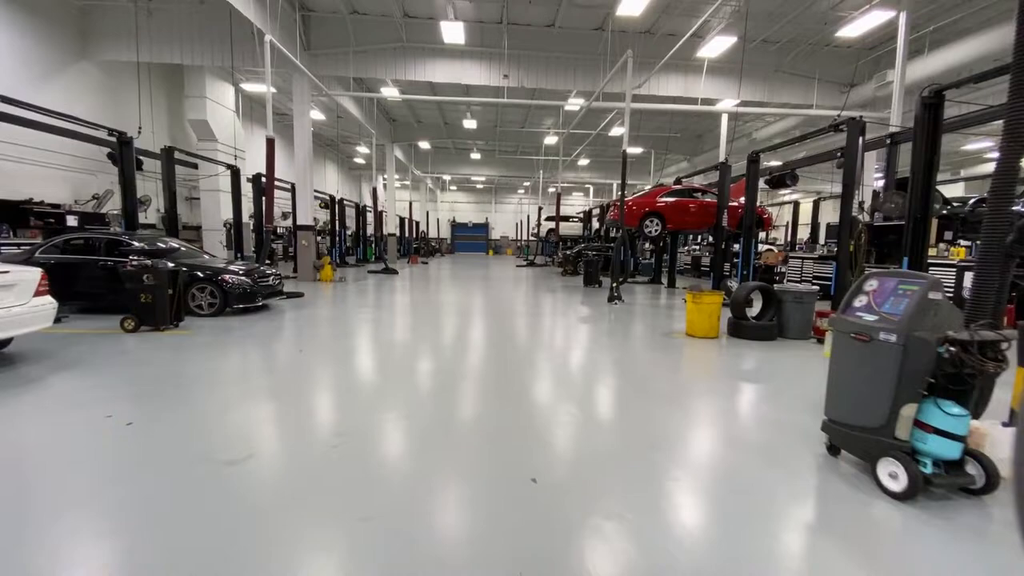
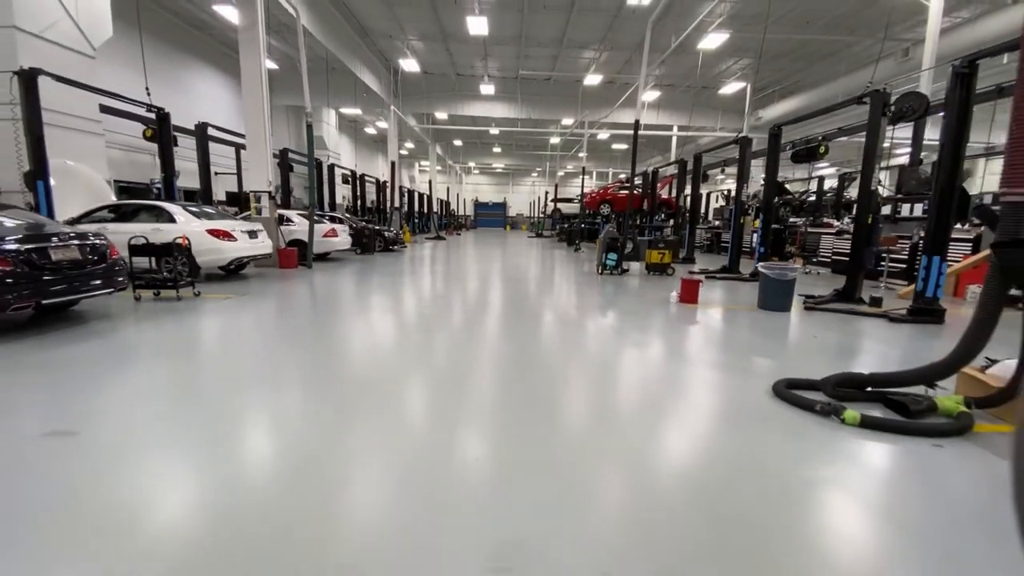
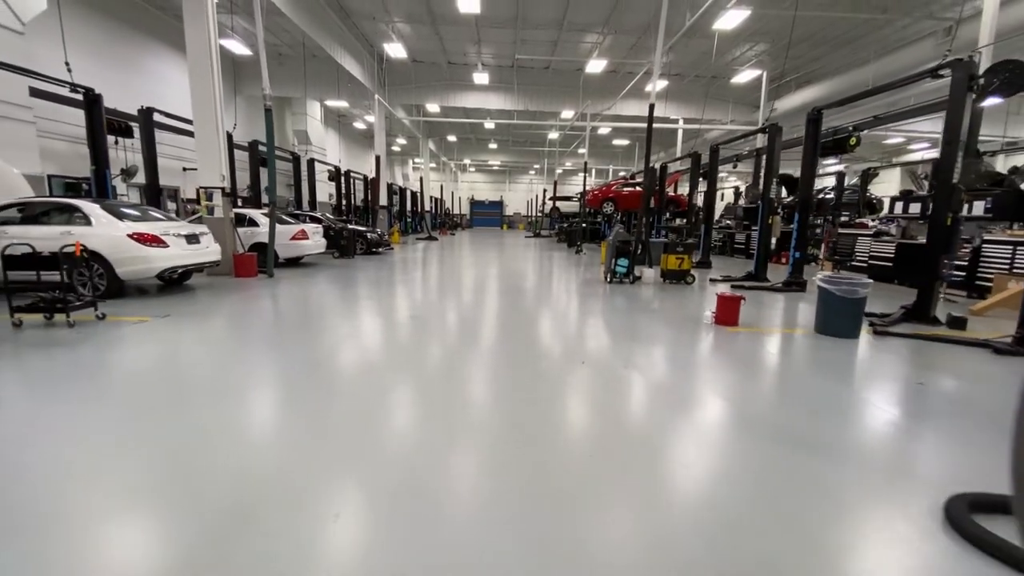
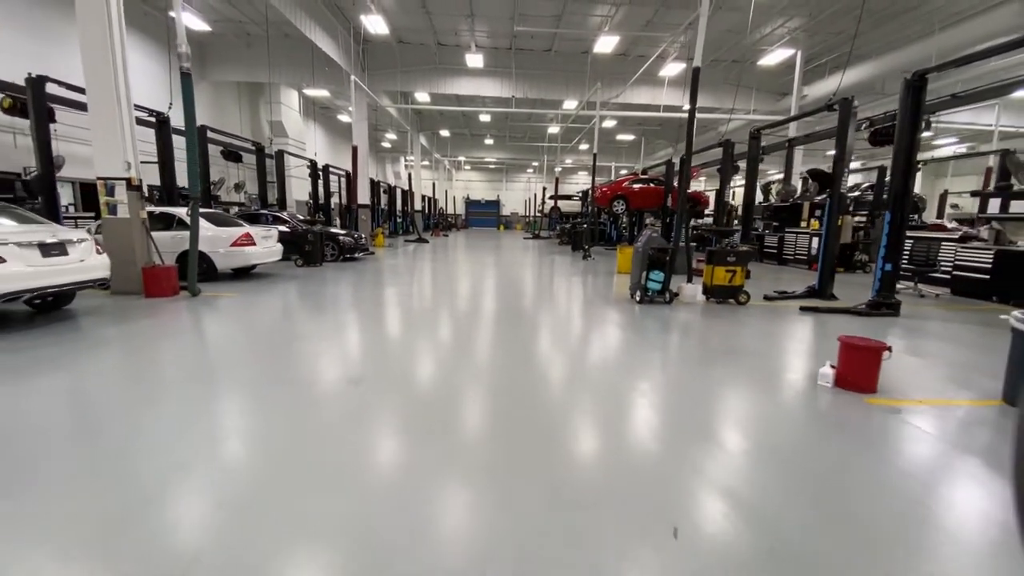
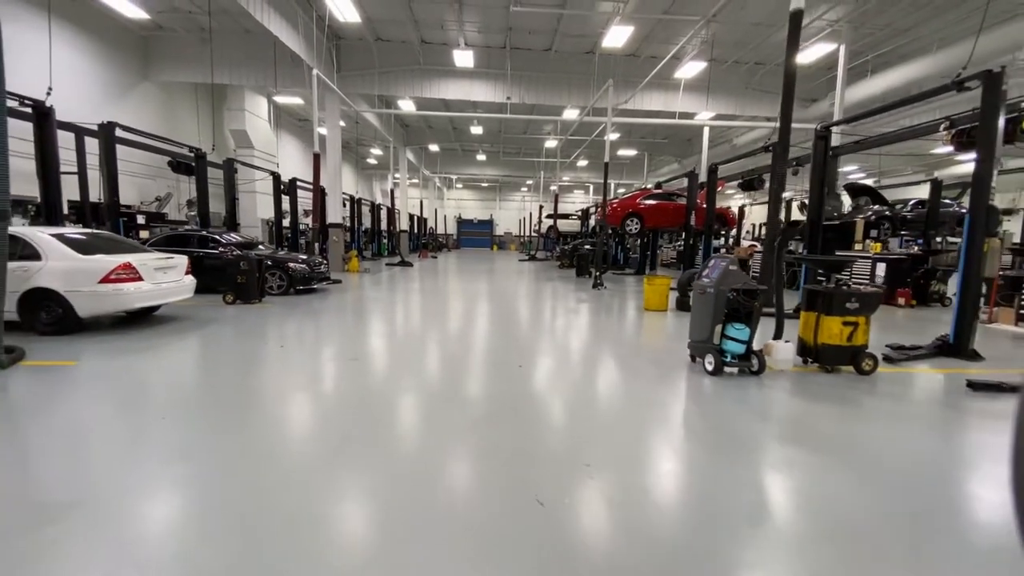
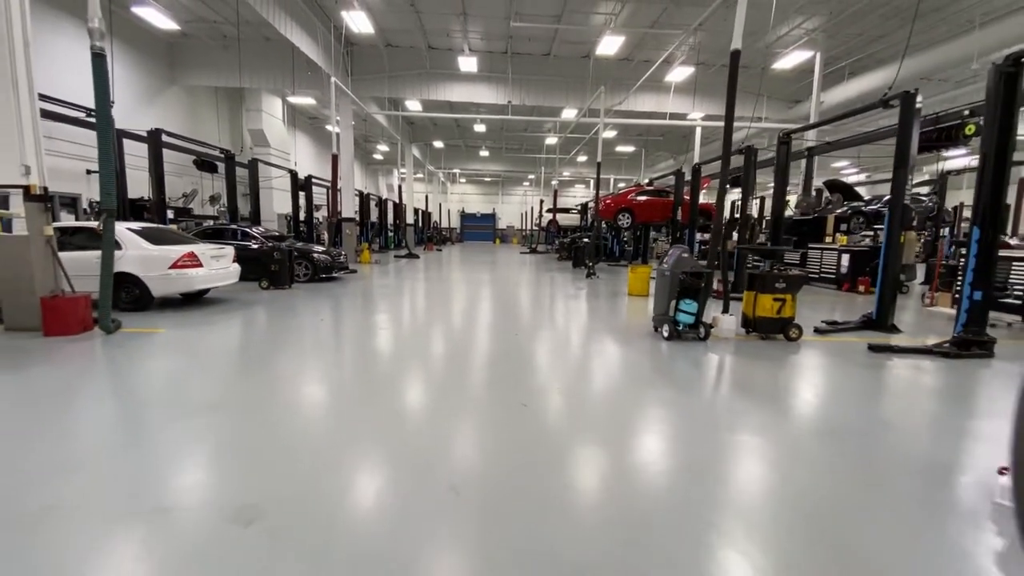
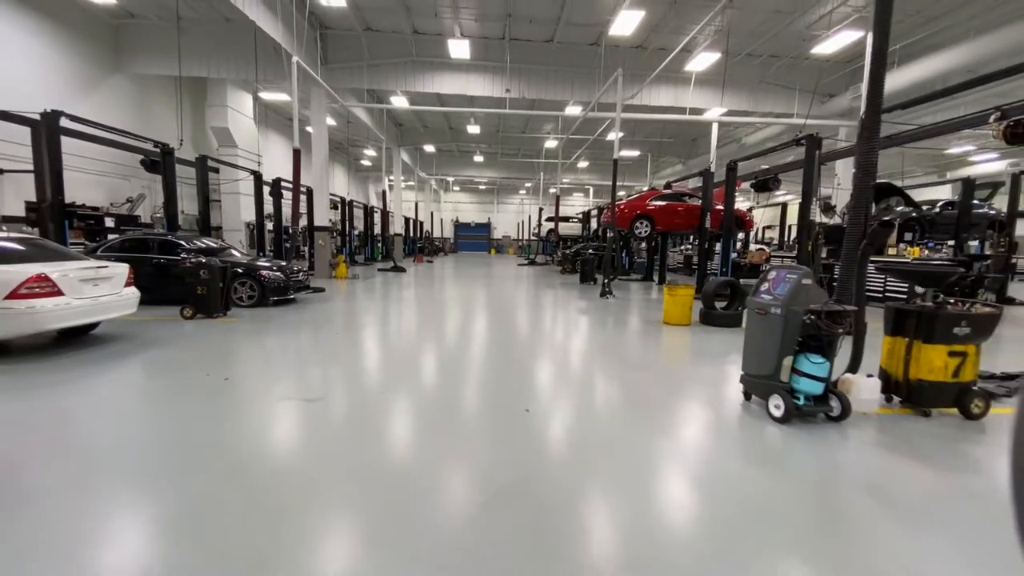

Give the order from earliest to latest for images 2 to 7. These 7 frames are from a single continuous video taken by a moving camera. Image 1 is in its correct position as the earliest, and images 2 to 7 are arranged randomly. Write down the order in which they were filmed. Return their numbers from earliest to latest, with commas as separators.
7, 5, 6, 4, 3, 2
